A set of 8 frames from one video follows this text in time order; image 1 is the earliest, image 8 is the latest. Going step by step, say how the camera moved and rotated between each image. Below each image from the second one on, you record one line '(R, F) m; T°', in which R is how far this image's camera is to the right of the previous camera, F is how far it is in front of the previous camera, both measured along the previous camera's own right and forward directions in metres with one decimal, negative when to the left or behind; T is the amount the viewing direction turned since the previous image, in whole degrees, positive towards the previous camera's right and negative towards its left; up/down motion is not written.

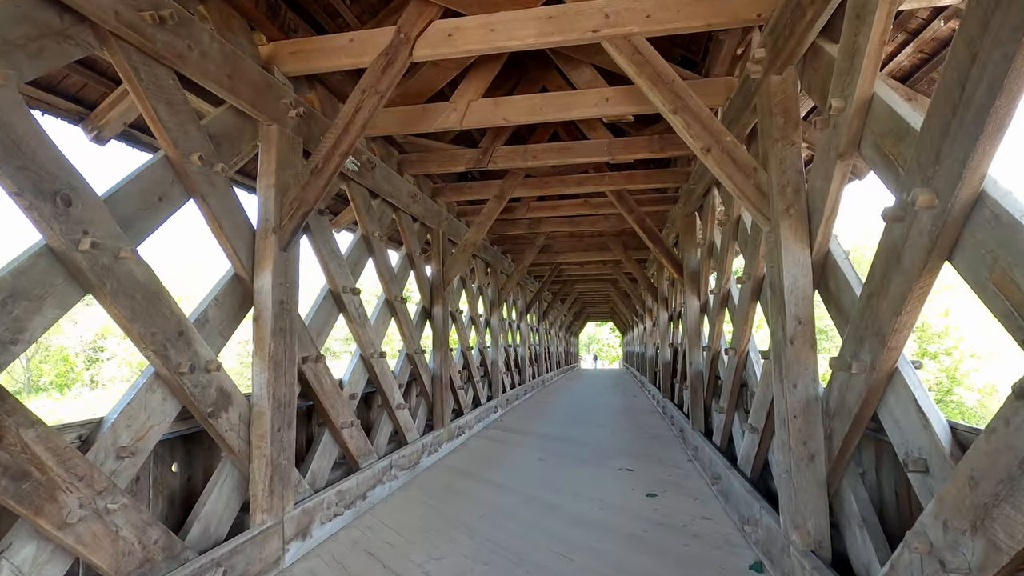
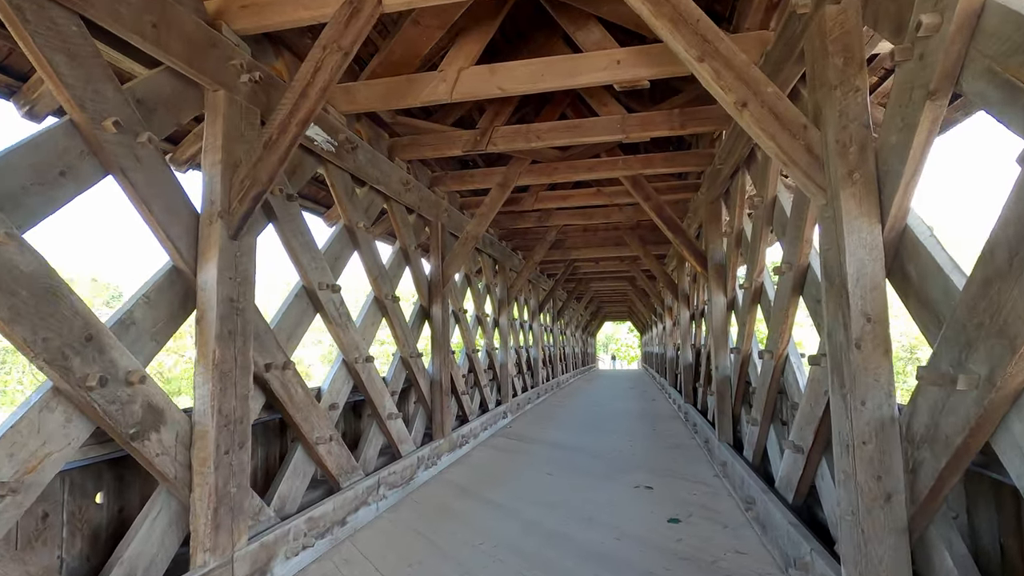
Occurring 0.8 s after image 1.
(+0.1, +0.4) m; -2°
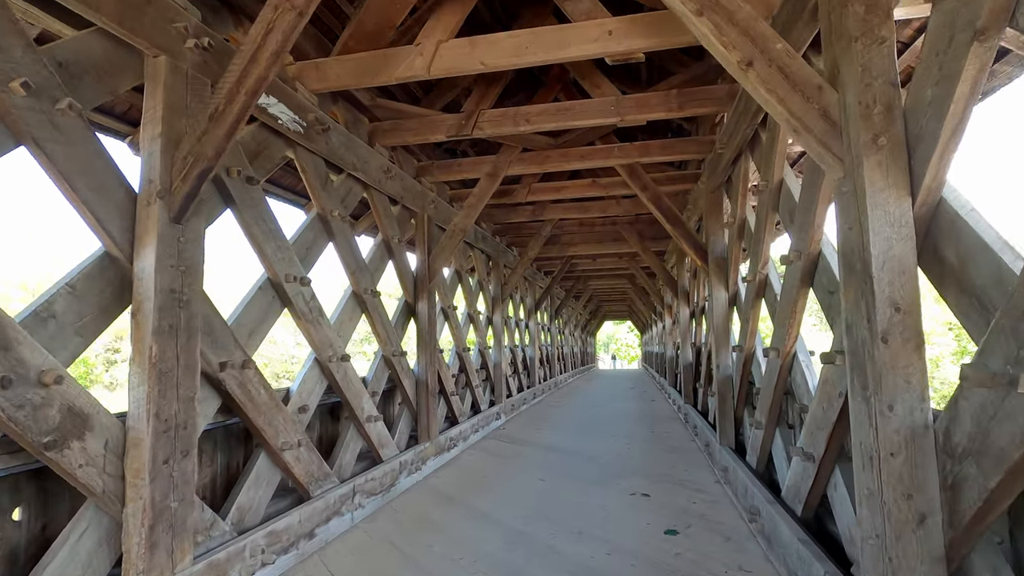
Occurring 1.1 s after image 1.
(+0.1, +0.2) m; 0°
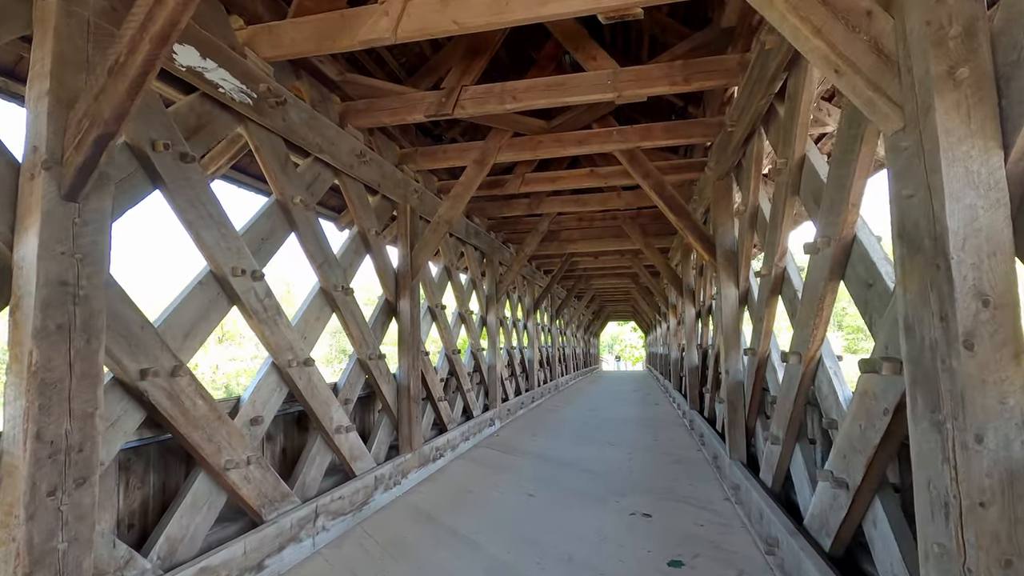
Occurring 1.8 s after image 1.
(+0.1, +0.3) m; 0°
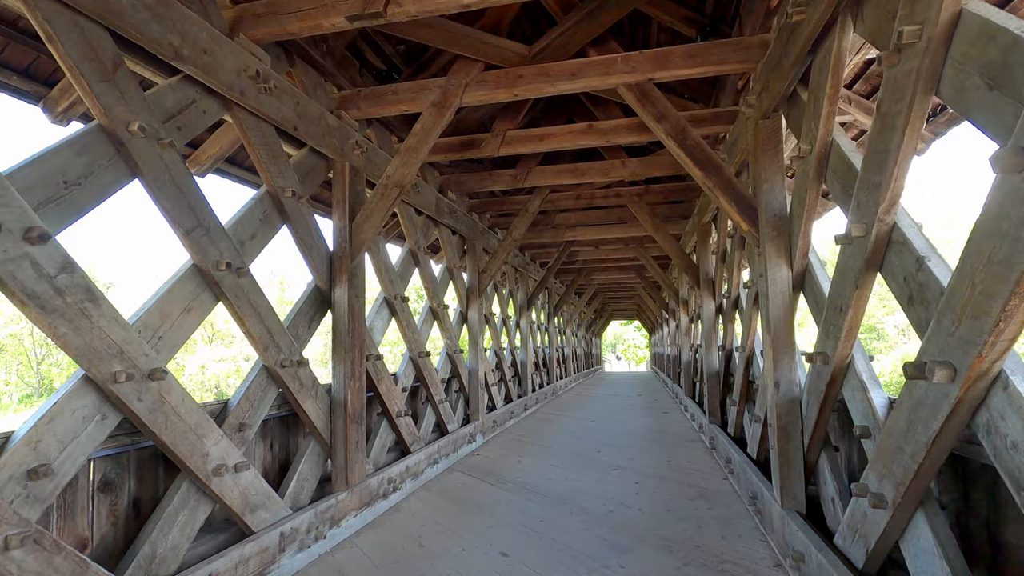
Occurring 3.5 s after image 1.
(+0.2, +0.8) m; 0°
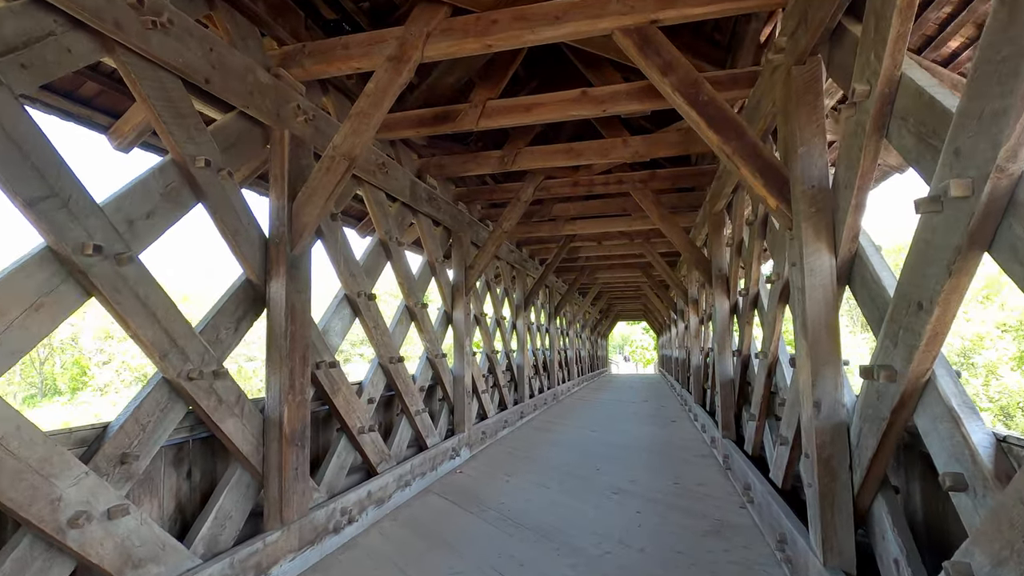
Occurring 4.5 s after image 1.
(+0.1, +0.5) m; -1°
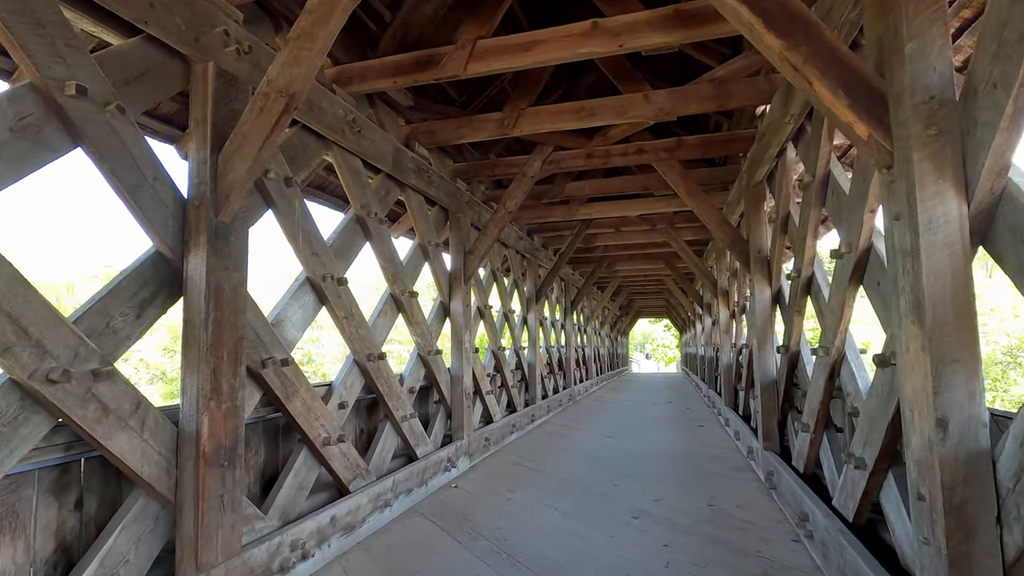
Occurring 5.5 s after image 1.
(+0.1, +0.5) m; -2°
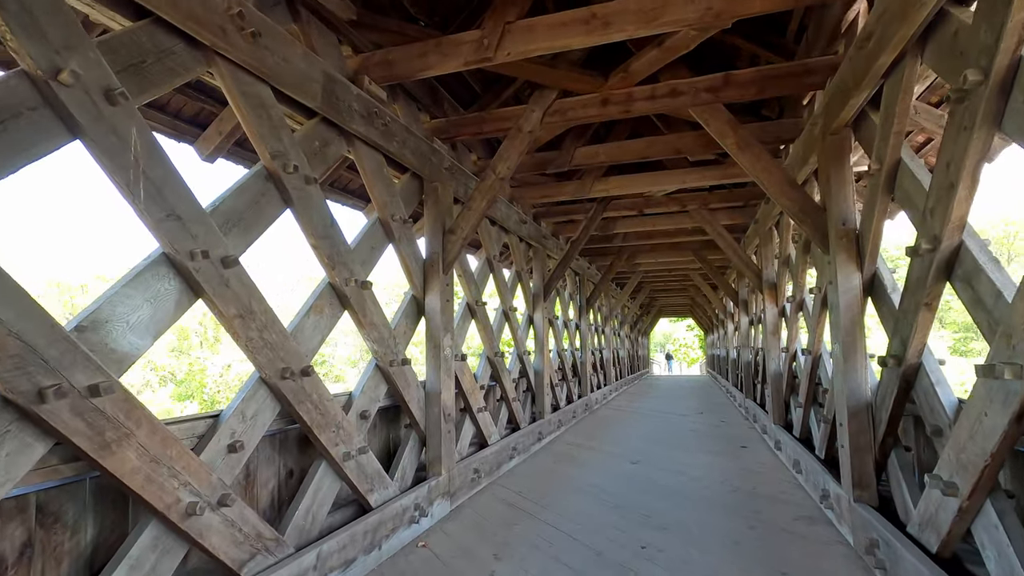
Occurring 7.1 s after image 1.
(+0.1, +0.9) m; -2°
